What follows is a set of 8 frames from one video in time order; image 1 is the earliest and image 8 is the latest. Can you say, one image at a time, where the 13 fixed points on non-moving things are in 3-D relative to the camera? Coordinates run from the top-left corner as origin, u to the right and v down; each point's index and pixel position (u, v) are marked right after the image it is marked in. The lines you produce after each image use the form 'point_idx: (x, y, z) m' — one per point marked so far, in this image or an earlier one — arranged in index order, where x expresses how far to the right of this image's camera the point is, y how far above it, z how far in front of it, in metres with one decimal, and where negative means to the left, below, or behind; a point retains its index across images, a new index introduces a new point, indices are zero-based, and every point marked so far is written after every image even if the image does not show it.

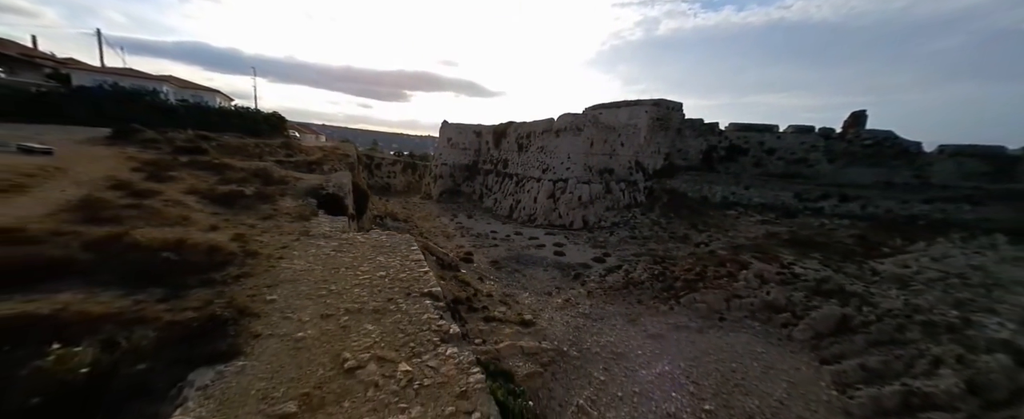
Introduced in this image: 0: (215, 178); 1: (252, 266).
0: (-14.4, +1.5, +18.5) m
1: (-6.1, -1.3, +9.0) m
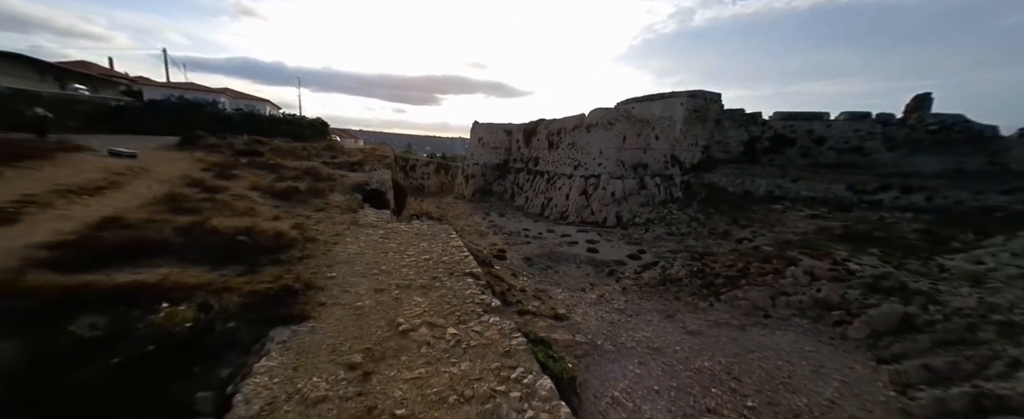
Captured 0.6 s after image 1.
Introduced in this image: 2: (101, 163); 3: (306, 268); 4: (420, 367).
0: (-12.7, +1.8, +20.1) m
1: (-5.2, -1.0, +9.9) m
2: (-17.1, +1.9, +15.9) m
3: (-4.6, -1.3, +8.5) m
4: (-1.2, -2.1, +5.0) m
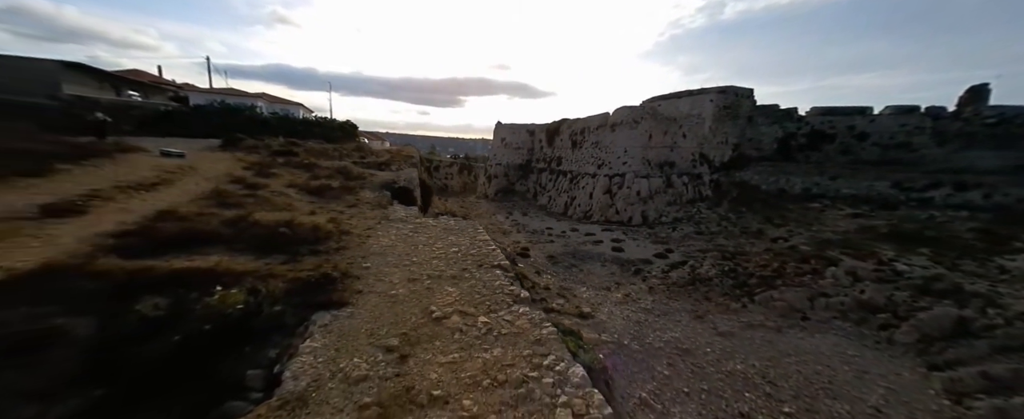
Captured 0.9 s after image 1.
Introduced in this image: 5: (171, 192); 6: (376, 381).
0: (-11.3, +2.0, +20.9) m
1: (-4.5, -0.8, +10.3) m
2: (-16.0, +2.1, +17.0) m
3: (-4.0, -1.1, +8.9) m
4: (-0.8, -1.9, +5.2) m
5: (-11.3, +0.6, +12.5) m
6: (-1.6, -2.1, +4.6) m
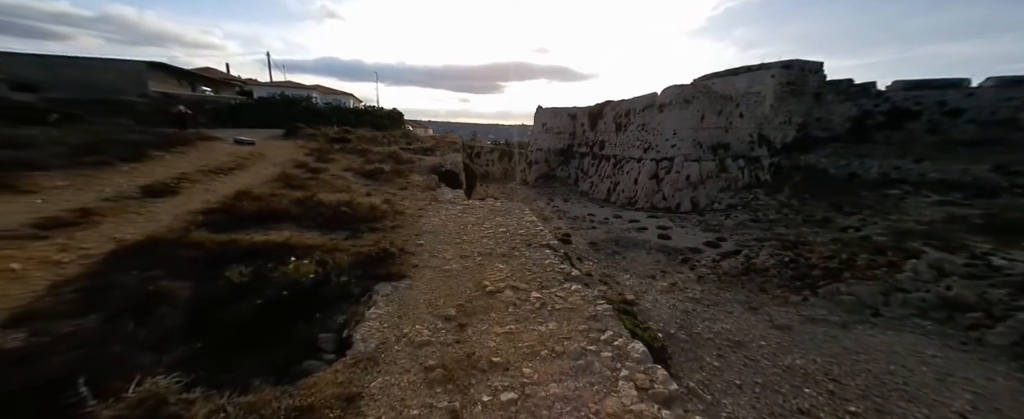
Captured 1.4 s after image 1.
0: (-8.7, +2.9, +21.9) m
1: (-3.2, -0.3, +10.7) m
2: (-13.8, +2.9, +18.6) m
3: (-2.8, -0.7, +9.3) m
4: (0.0, -1.6, +5.3) m
5: (-9.6, +1.2, +13.7) m
6: (-0.9, -1.8, +4.9) m
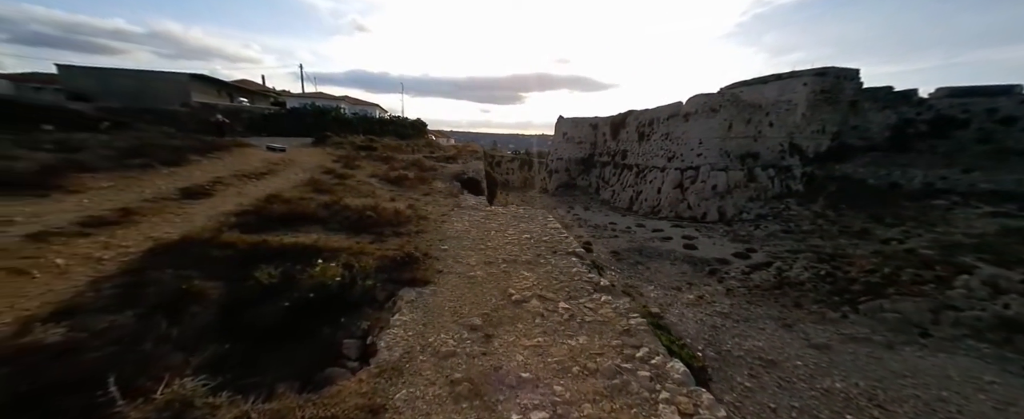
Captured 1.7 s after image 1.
0: (-7.4, +2.6, +22.3) m
1: (-2.5, -0.5, +10.7) m
2: (-12.7, +2.7, +19.2) m
3: (-2.2, -0.8, +9.3) m
4: (+0.3, -1.6, +5.1) m
5: (-8.8, +1.1, +14.1) m
6: (-0.6, -1.8, +4.7) m
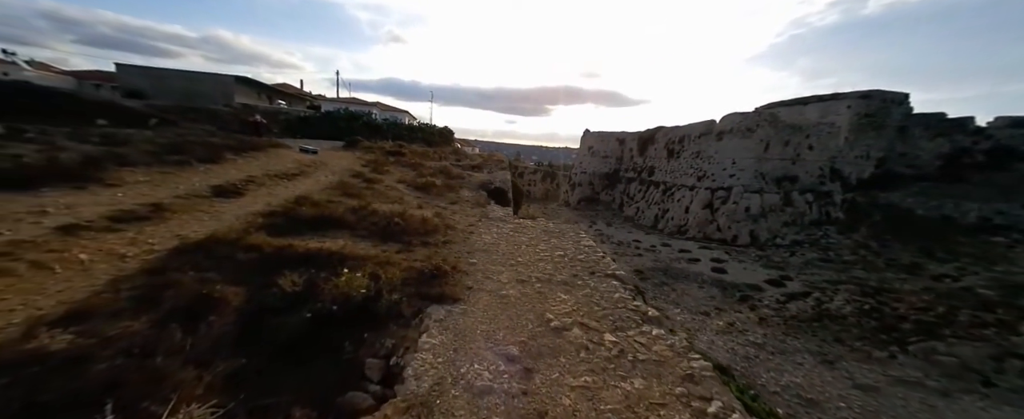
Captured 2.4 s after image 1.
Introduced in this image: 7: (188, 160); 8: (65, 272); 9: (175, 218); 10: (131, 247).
0: (-5.7, +2.2, +22.2) m
1: (-1.6, -0.7, +10.3) m
2: (-11.1, +2.7, +19.5) m
3: (-1.4, -1.0, +8.8) m
4: (+0.8, -1.9, +4.5) m
5: (-7.6, +1.0, +14.1) m
6: (-0.2, -2.0, +4.2) m
7: (-11.1, +1.7, +13.0) m
8: (-6.2, -0.9, +5.3) m
9: (-7.1, -0.2, +8.0) m
10: (-6.3, -0.6, +6.3) m
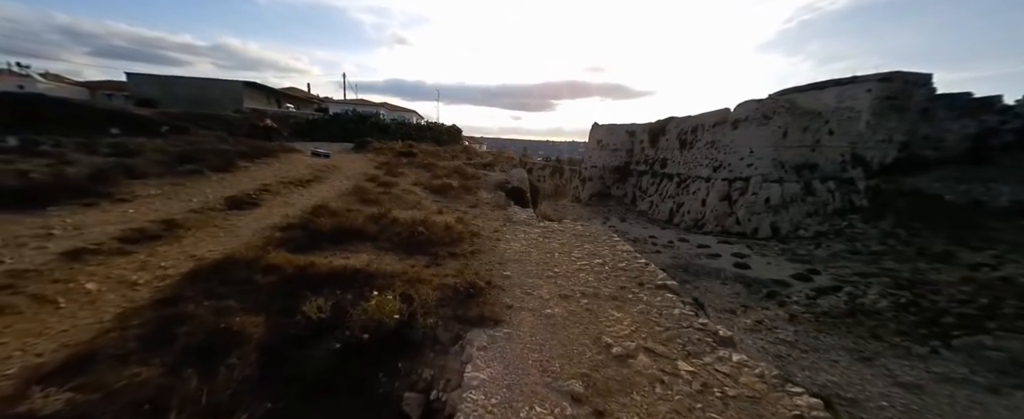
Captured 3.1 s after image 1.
0: (-4.7, +2.1, +21.6) m
1: (-0.8, -0.9, +9.7) m
2: (-10.2, +2.4, +19.0) m
3: (-0.7, -1.2, +8.2) m
4: (+1.5, -2.0, +3.8) m
5: (-6.8, +0.8, +13.5) m
6: (+0.5, -2.2, +3.5) m
7: (-10.4, +1.3, +12.6) m
8: (-5.5, -1.2, +4.7) m
9: (-6.3, -0.5, +7.5) m
10: (-5.6, -0.9, +5.8) m
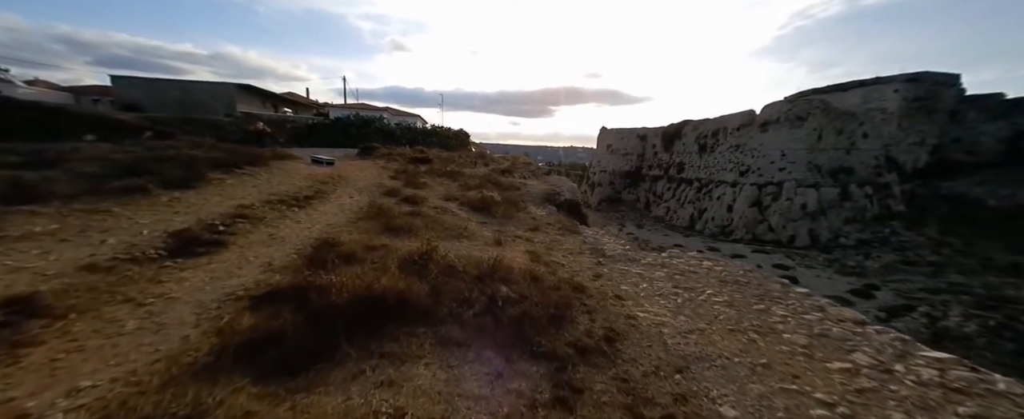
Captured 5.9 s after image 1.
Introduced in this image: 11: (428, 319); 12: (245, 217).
0: (-2.6, +1.2, +17.6) m
1: (+1.3, -1.5, +5.6) m
2: (-8.1, +1.6, +14.9) m
3: (+1.5, -1.8, +4.1) m
4: (+3.7, -2.6, -0.3) m
5: (-4.6, 0.0, +9.5) m
6: (+2.7, -2.7, -0.6) m
7: (-8.2, +0.6, +8.5) m
8: (-3.3, -1.8, +0.6) m
9: (-4.2, -1.2, +3.4) m
10: (-3.5, -1.6, +1.7) m
11: (-1.1, -1.4, +4.8) m
12: (-5.4, -0.2, +7.5) m
